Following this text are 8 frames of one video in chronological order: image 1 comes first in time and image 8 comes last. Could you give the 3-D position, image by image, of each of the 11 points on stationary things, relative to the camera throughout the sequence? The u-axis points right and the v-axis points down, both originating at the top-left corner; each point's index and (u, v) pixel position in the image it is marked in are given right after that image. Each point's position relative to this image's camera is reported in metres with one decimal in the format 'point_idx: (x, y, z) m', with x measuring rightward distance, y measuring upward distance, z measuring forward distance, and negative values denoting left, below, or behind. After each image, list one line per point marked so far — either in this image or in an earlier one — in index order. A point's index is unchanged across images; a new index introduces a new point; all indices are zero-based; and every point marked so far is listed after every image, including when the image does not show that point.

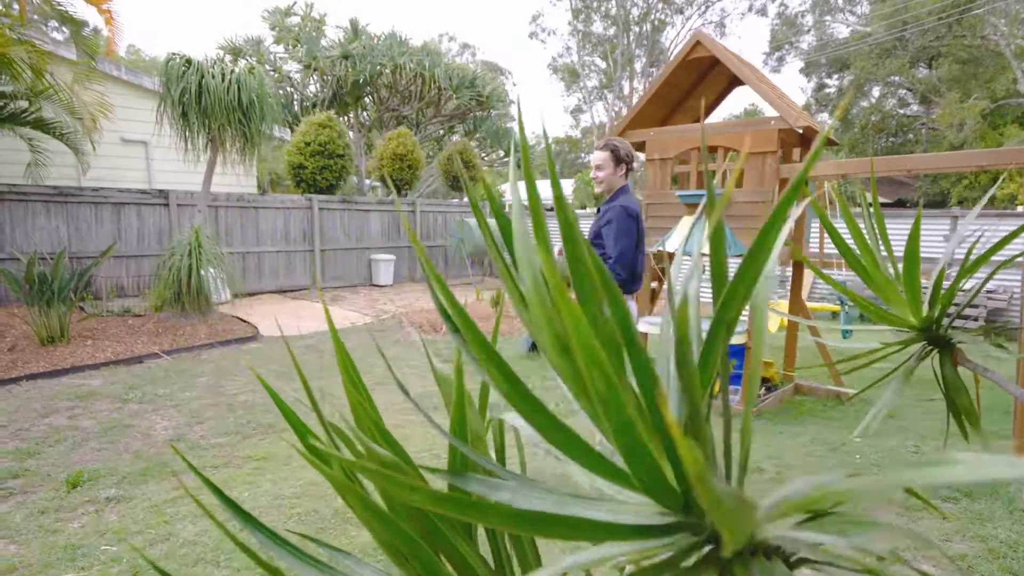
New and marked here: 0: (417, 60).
0: (-2.1, +5.1, +13.0) m
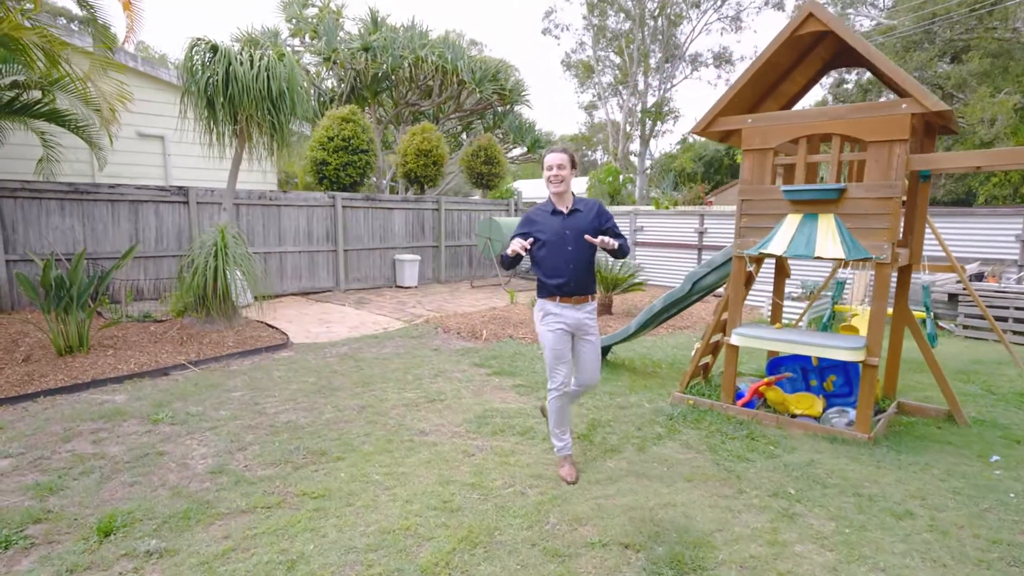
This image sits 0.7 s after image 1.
0: (-1.6, +5.1, +12.6) m
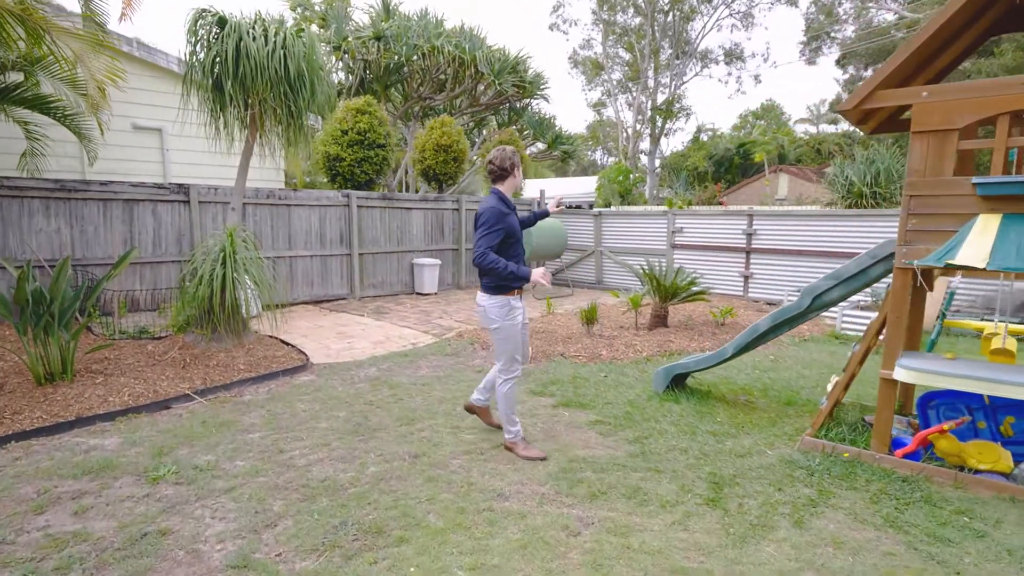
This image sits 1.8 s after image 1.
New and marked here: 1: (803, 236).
0: (-1.1, +5.0, +11.8) m
1: (+4.0, +0.7, +8.0) m
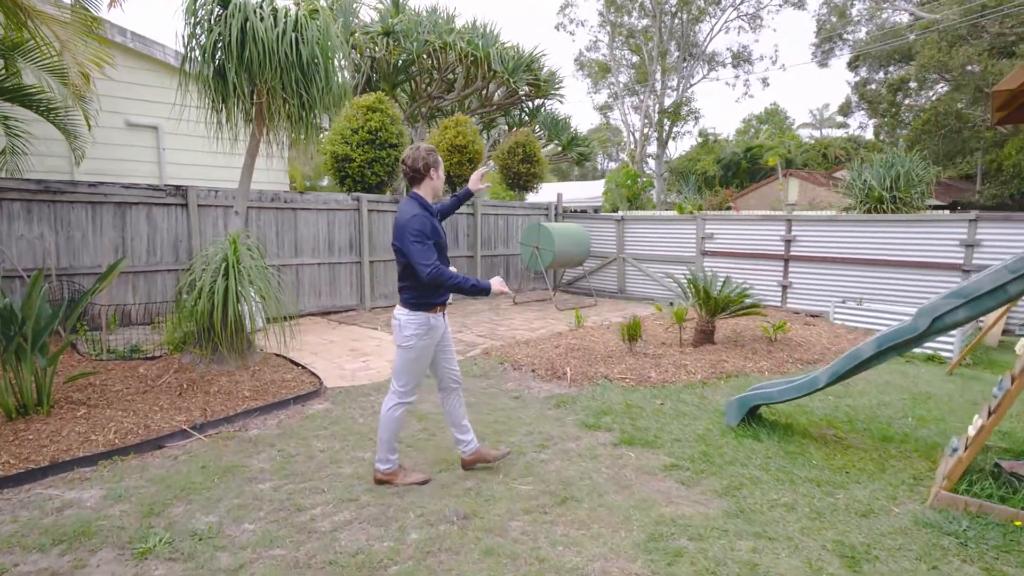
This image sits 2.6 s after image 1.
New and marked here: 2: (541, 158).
0: (-0.9, +4.8, +11.2) m
1: (+4.3, +0.6, +7.4) m
2: (+0.5, +2.3, +10.3) m
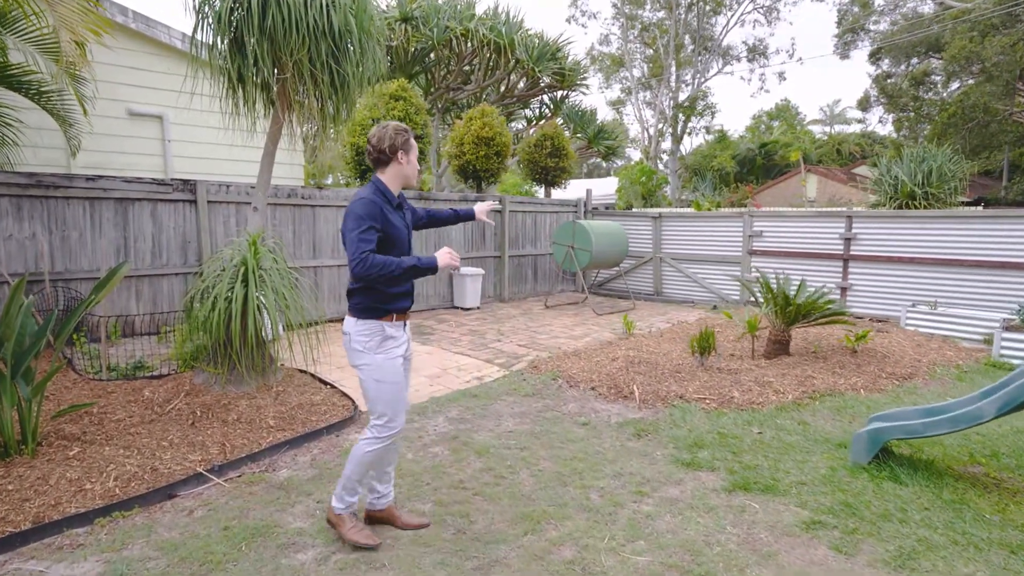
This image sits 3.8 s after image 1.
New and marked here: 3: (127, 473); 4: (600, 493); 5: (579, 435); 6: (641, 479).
0: (-0.4, +4.8, +10.6) m
1: (+4.7, +0.5, +6.8) m
2: (+1.0, +2.3, +9.7) m
3: (-1.8, -0.9, +2.7) m
4: (+0.4, -1.0, +2.8) m
5: (+0.4, -0.9, +3.5) m
6: (+0.6, -1.0, +2.9) m
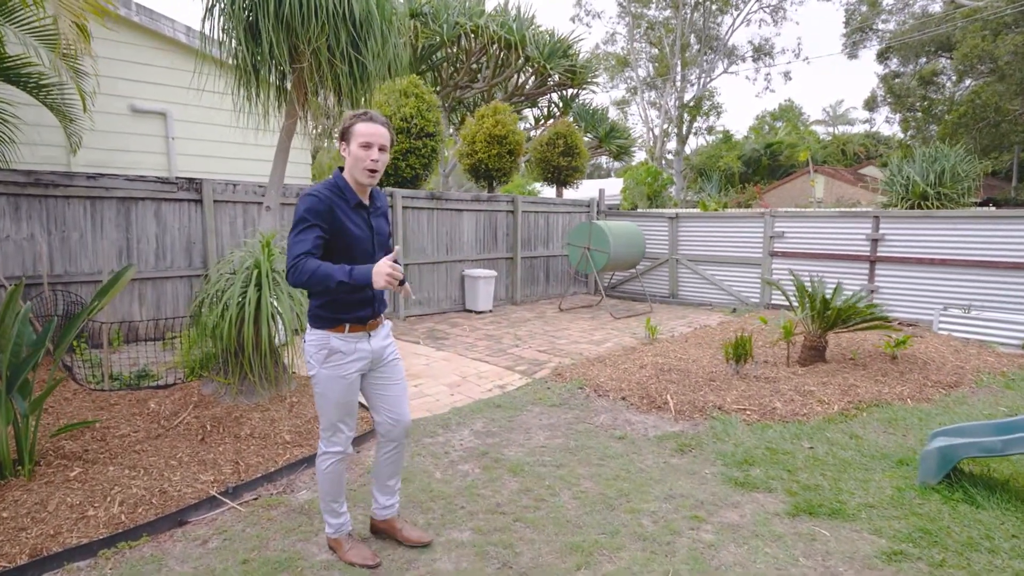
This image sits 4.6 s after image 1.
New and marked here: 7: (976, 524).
0: (-0.2, +4.7, +10.4) m
1: (+4.9, +0.5, +6.5) m
2: (+1.1, +2.2, +9.4) m
3: (-1.6, -0.9, +2.5) m
4: (+0.6, -1.0, +2.5) m
5: (+0.6, -0.9, +3.3) m
6: (+0.8, -1.0, +2.7) m
7: (+2.0, -1.0, +2.5) m
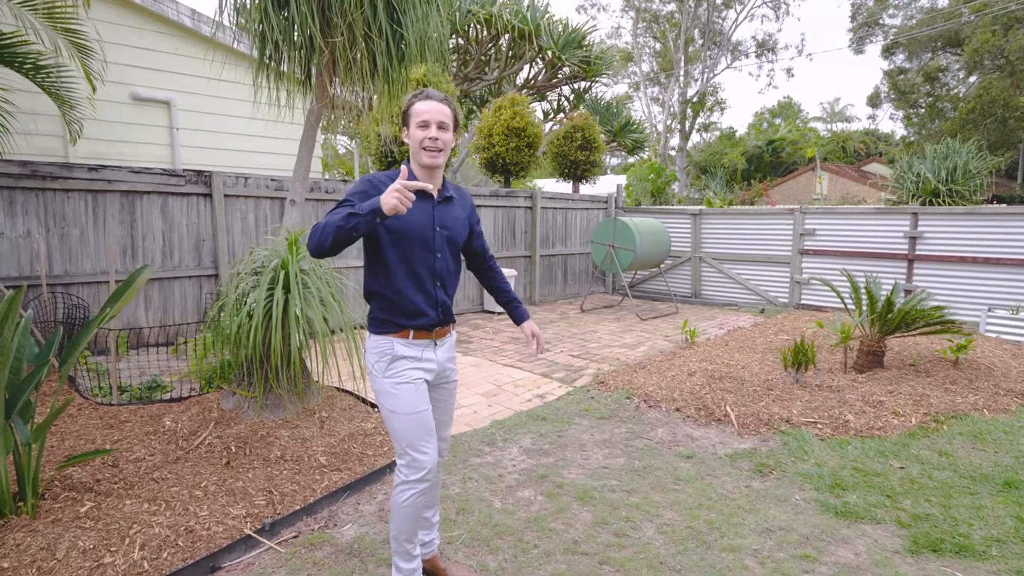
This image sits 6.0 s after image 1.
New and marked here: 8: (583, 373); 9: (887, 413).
0: (0.0, +4.7, +10.0) m
1: (+5.2, +0.5, +6.2) m
2: (+1.4, +2.2, +9.1) m
3: (-1.3, -0.9, +2.1) m
4: (+0.9, -1.0, +2.2) m
5: (+0.9, -0.9, +3.0) m
6: (+1.1, -1.0, +2.3) m
7: (+2.3, -1.0, +2.2) m
8: (+0.6, -0.7, +4.7) m
9: (+2.3, -0.8, +3.7) m
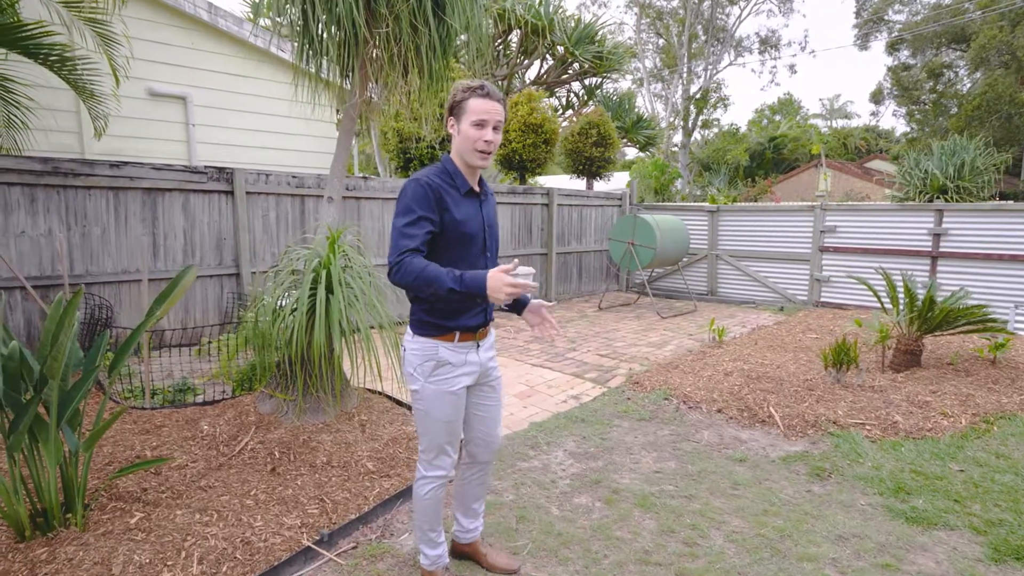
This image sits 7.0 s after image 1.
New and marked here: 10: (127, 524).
0: (+0.2, +4.8, +9.9) m
1: (+5.4, +0.5, +6.2) m
2: (+1.6, +2.3, +9.0) m
3: (-1.0, -0.9, +2.0) m
4: (+1.2, -1.0, +2.1) m
5: (+1.1, -0.9, +2.9) m
6: (+1.4, -1.0, +2.3) m
7: (+2.5, -1.0, +2.1) m
8: (+0.8, -0.7, +4.6) m
9: (+2.6, -0.8, +3.6) m
10: (-1.4, -0.9, +2.1) m
